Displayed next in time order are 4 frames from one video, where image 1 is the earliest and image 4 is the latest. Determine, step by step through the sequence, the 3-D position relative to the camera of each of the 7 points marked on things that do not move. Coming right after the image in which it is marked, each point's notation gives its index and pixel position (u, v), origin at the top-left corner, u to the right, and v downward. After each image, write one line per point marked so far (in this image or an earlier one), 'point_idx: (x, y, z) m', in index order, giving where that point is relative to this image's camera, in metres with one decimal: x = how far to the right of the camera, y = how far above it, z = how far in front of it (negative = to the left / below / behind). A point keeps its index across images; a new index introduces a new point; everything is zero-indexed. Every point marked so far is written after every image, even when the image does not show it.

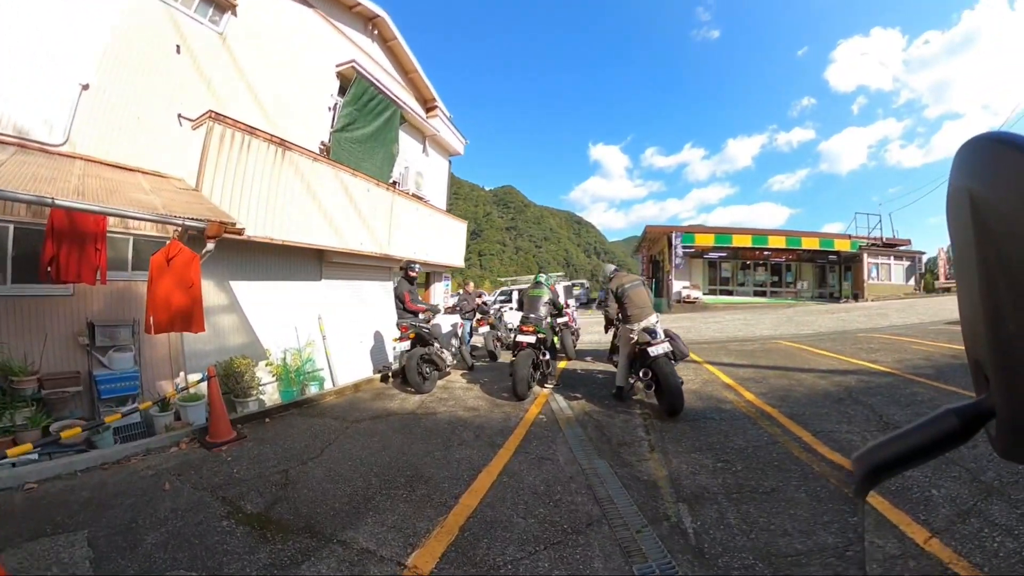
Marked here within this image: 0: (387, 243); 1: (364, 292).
0: (-2.0, +0.8, +7.2) m
1: (-2.4, -0.1, +7.3) m
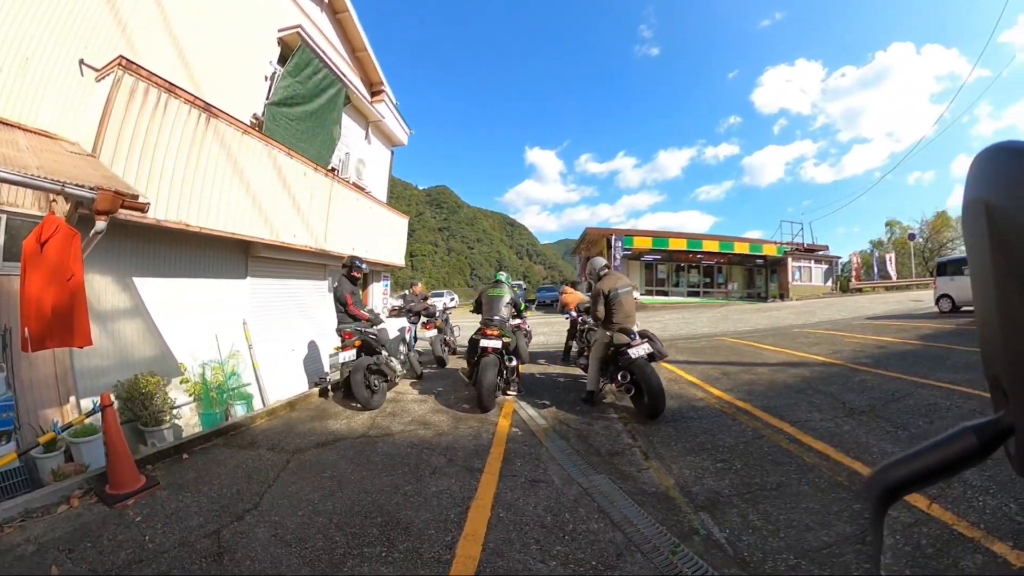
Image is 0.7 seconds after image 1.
0: (-2.7, +0.8, +6.4) m
1: (-3.1, -0.1, +6.4) m
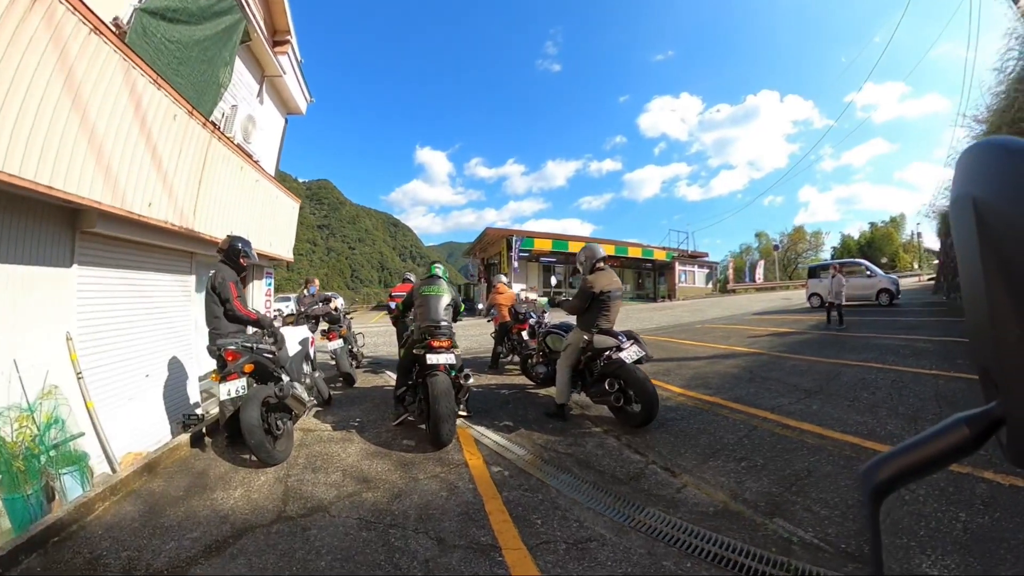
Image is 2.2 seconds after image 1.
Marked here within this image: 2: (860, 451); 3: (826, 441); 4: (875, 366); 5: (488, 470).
0: (-3.4, +0.8, +4.6) m
1: (-3.8, -0.1, +4.6) m
2: (+3.0, -1.5, +3.7) m
3: (+2.9, -1.4, +3.9) m
4: (+5.2, -1.1, +6.2) m
5: (-0.2, -1.3, +3.0) m
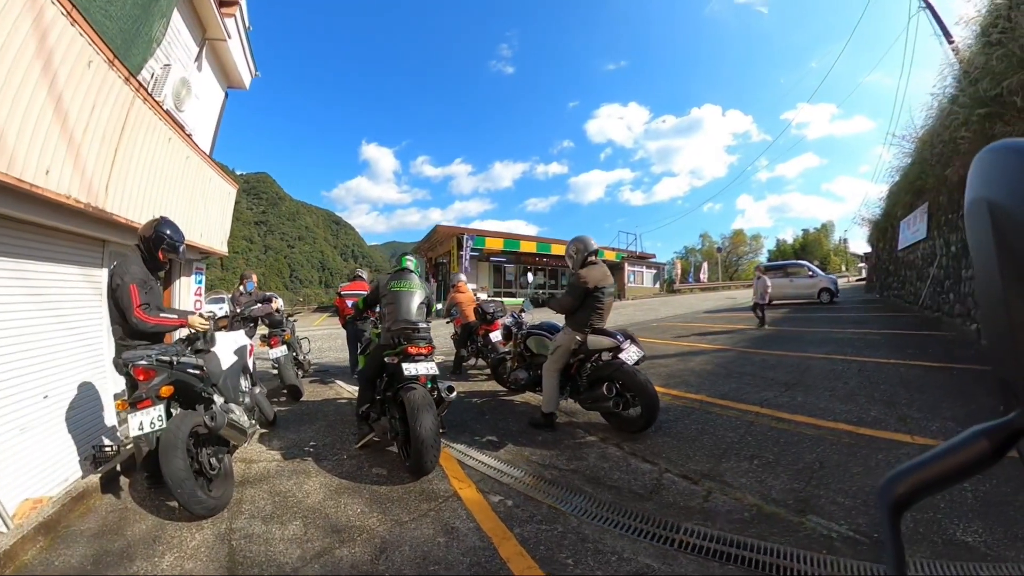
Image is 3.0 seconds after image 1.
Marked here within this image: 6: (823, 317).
0: (-3.6, +0.8, +3.7) m
1: (-4.0, -0.1, +3.6) m
2: (+2.9, -1.4, +3.6) m
3: (+2.7, -1.4, +3.8) m
4: (+4.8, -1.1, +6.4) m
5: (-0.1, -1.2, +2.5) m
6: (+7.4, -0.7, +10.4) m
